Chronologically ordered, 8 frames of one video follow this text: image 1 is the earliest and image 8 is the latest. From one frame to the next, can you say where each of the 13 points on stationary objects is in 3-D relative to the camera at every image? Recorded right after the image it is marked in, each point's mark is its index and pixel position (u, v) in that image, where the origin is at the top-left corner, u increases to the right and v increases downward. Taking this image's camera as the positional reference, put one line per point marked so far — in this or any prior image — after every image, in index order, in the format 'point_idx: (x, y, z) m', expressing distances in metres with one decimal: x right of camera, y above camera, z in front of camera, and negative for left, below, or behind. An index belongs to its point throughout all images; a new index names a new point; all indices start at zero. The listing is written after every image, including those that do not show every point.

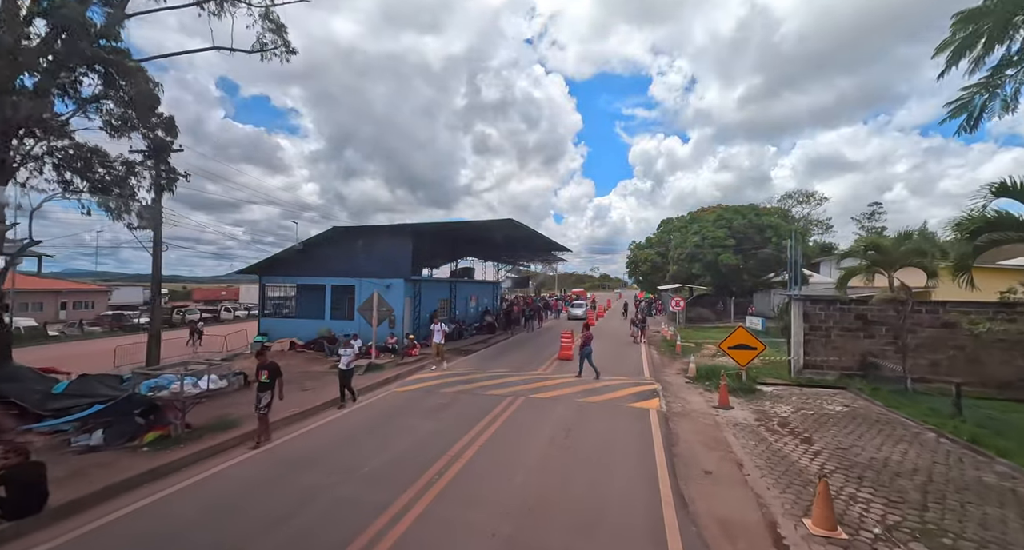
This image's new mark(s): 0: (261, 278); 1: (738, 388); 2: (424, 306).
0: (-10.2, -0.2, +16.7) m
1: (+6.1, -3.1, +11.2) m
2: (-3.8, -1.4, +17.8) m
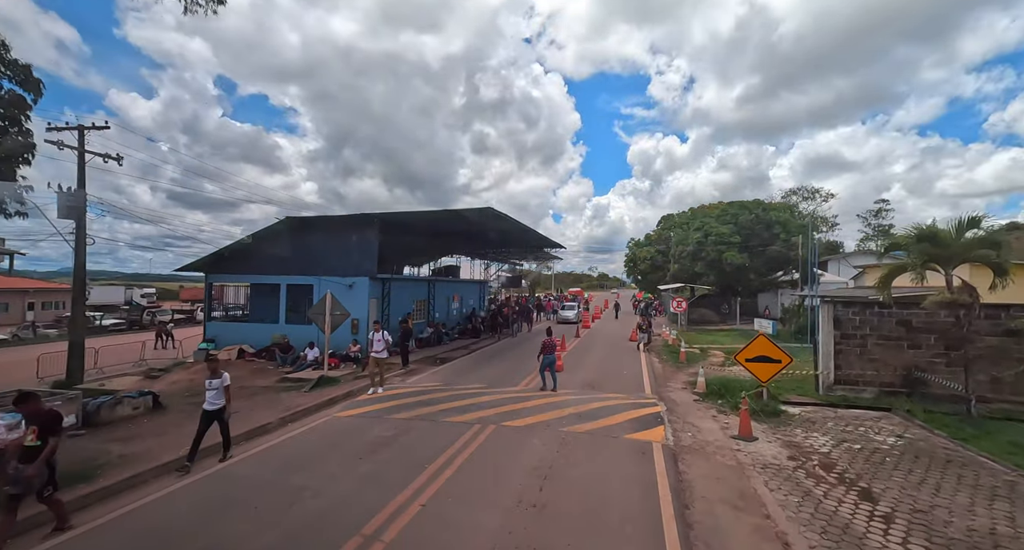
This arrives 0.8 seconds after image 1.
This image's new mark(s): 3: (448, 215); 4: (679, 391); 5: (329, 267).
0: (-10.9, -0.1, +14.7) m
1: (+5.5, -3.0, +9.2) m
2: (-4.4, -1.3, +15.7) m
3: (-2.5, +2.5, +16.2) m
4: (+4.7, -3.2, +11.4) m
5: (-6.3, +0.3, +14.2) m
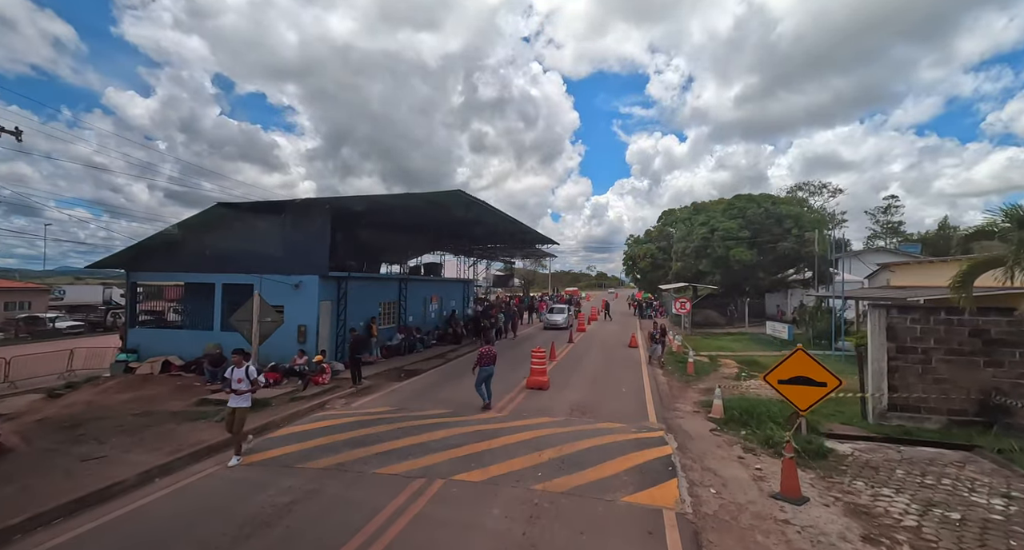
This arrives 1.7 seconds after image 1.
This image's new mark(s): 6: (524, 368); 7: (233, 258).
0: (-11.5, 0.0, +12.4) m
1: (+4.9, -3.0, +7.0) m
2: (-5.1, -1.2, +13.5) m
3: (-3.2, +2.5, +14.0) m
4: (+4.0, -3.2, +9.2) m
5: (-6.9, +0.4, +12.0) m
6: (+0.4, -2.9, +12.5) m
7: (-8.3, +0.5, +12.1) m
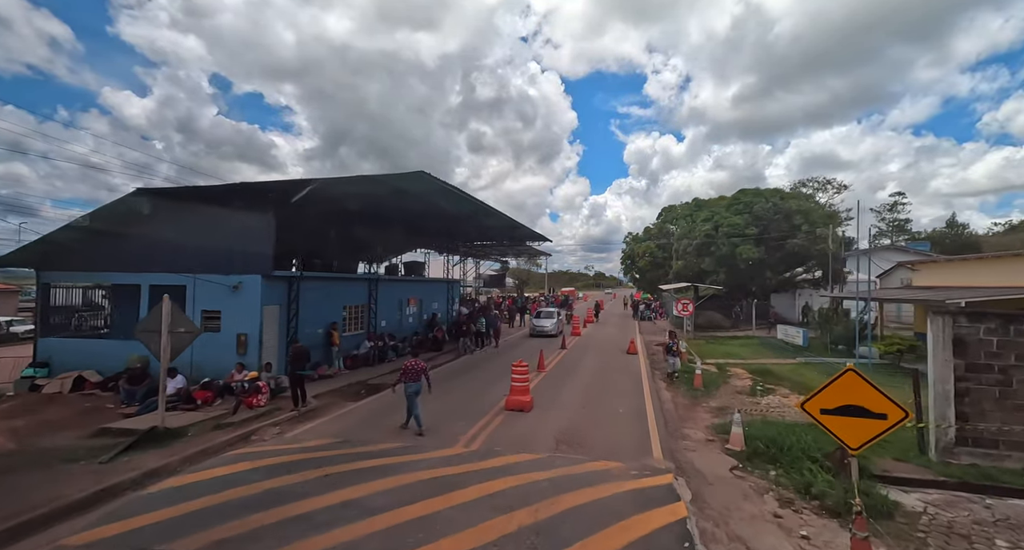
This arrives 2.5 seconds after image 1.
0: (-12.1, 0.0, +10.6) m
1: (+4.4, -2.9, +5.2) m
2: (-5.6, -1.2, +11.7) m
3: (-3.7, +2.5, +12.2) m
4: (+3.5, -3.2, +7.5) m
5: (-7.5, +0.4, +10.2) m
6: (-0.2, -2.8, +10.7) m
7: (-8.8, +0.5, +10.3) m
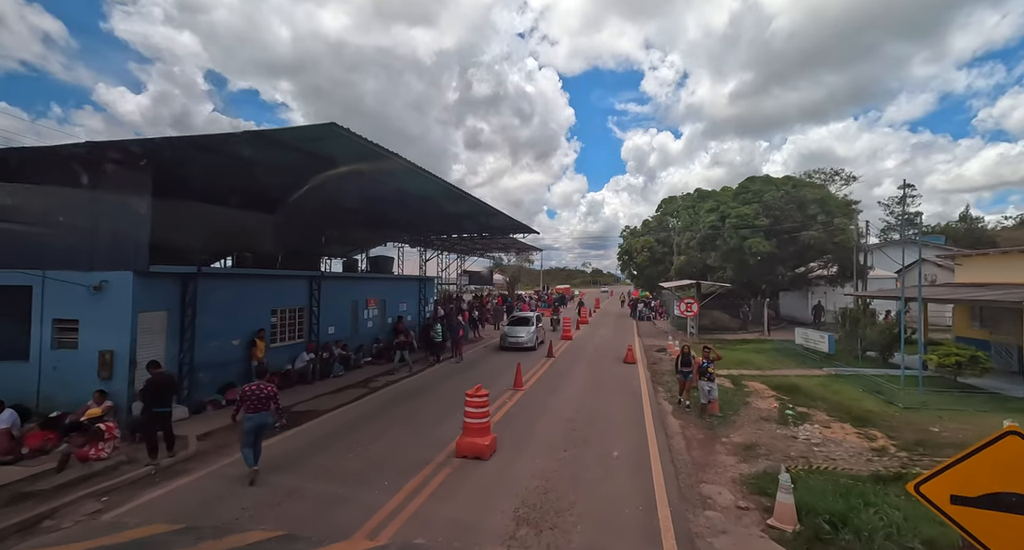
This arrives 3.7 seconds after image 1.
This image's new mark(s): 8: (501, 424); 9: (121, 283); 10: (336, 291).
0: (-12.8, 0.0, +8.0) m
1: (+3.6, -2.9, +2.8) m
2: (-6.4, -1.1, +9.2) m
3: (-4.5, +2.6, +9.7) m
4: (+2.8, -3.1, +5.0) m
5: (-8.2, +0.5, +7.6) m
6: (-0.9, -2.8, +8.3) m
7: (-9.5, +0.6, +7.8) m
8: (-0.2, -3.0, +8.3) m
9: (-7.0, -0.1, +7.3) m
10: (-5.5, -0.5, +12.7) m
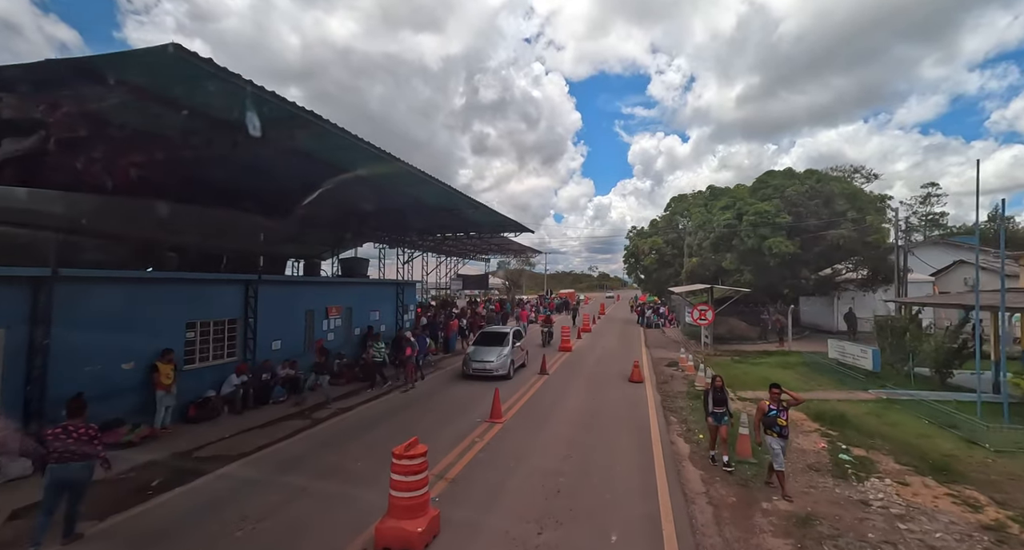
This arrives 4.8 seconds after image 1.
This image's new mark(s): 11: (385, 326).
0: (-13.4, 0.0, +6.1) m
1: (+3.0, -2.9, +0.5) m
2: (-6.9, -1.2, +7.1) m
3: (-5.0, +2.6, +7.6) m
4: (+2.2, -3.1, +2.8) m
5: (-8.8, +0.4, +5.6) m
6: (-1.5, -2.8, +6.1) m
7: (-10.1, +0.5, +5.8) m
8: (-0.7, -3.0, +6.1) m
9: (-7.5, -0.2, +5.3) m
10: (-5.9, -0.6, +10.7) m
11: (-4.6, -1.9, +15.4) m
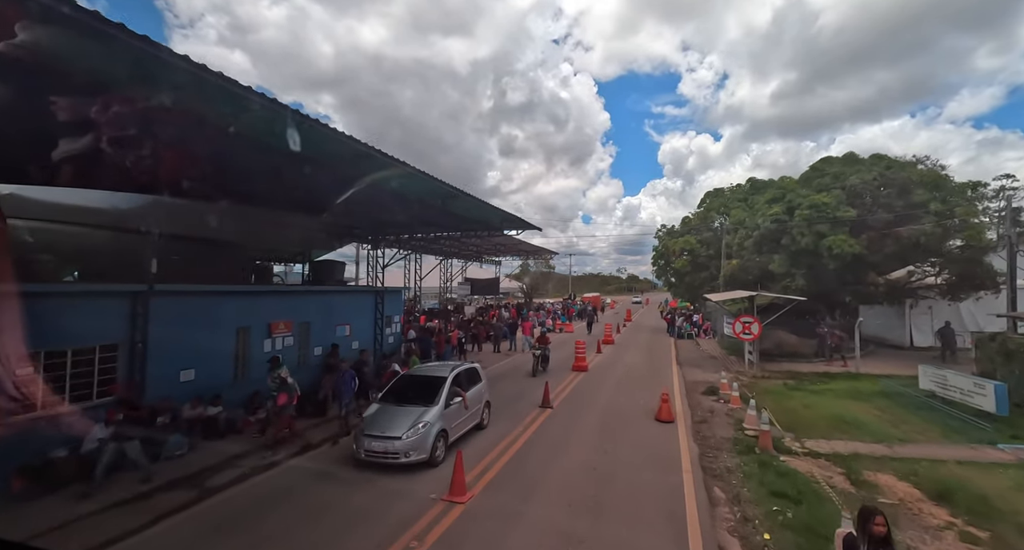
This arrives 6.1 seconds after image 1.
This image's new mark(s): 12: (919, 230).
0: (-14.0, -0.2, +4.3) m
1: (+2.0, -3.0, -2.4) m
2: (-7.5, -1.4, +4.9) m
3: (-5.6, +2.4, +5.3) m
4: (+1.3, -3.3, -0.1) m
5: (-9.4, +0.3, +3.5) m
6: (-2.1, -3.0, +3.5) m
7: (-10.8, +0.4, +3.7) m
8: (-1.4, -3.2, +3.5) m
9: (-8.2, -0.3, +3.1) m
10: (-6.3, -0.7, +8.3) m
11: (-4.7, -2.1, +13.0) m
12: (+16.7, +1.8, +16.7) m
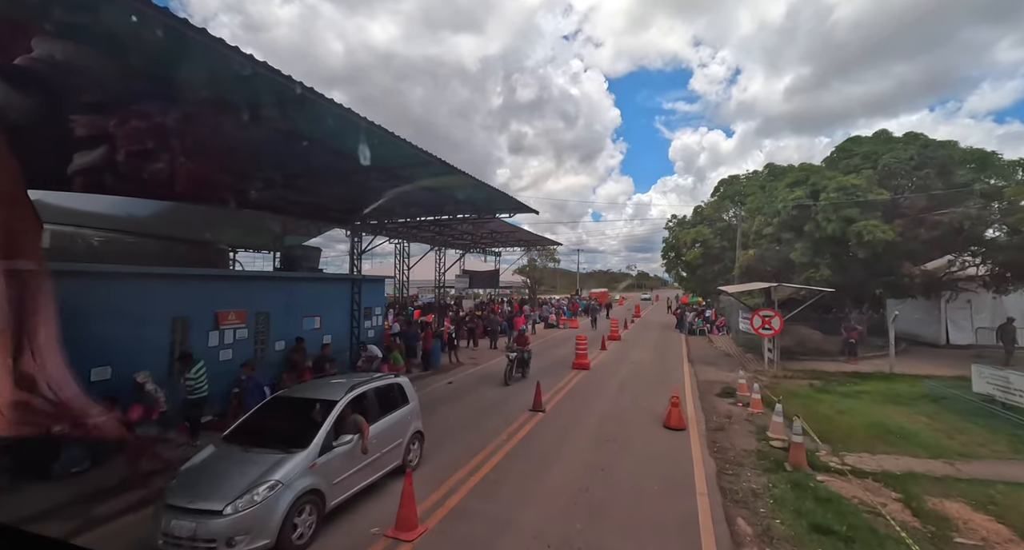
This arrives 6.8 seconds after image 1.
0: (-14.5, +0.2, +3.2) m
1: (+1.4, -2.7, -3.8) m
2: (-7.9, -1.0, +3.7) m
3: (-6.0, +2.7, +4.0) m
4: (+0.7, -3.0, -1.5) m
5: (-9.9, +0.6, +2.3) m
6: (-2.6, -2.6, +2.1) m
7: (-11.2, +0.7, +2.6) m
8: (-1.9, -2.9, +2.1) m
9: (-8.7, 0.0, +1.9) m
10: (-6.7, -0.4, +7.1) m
11: (-4.9, -1.7, +11.7) m
12: (+16.5, +2.2, +15.0) m
